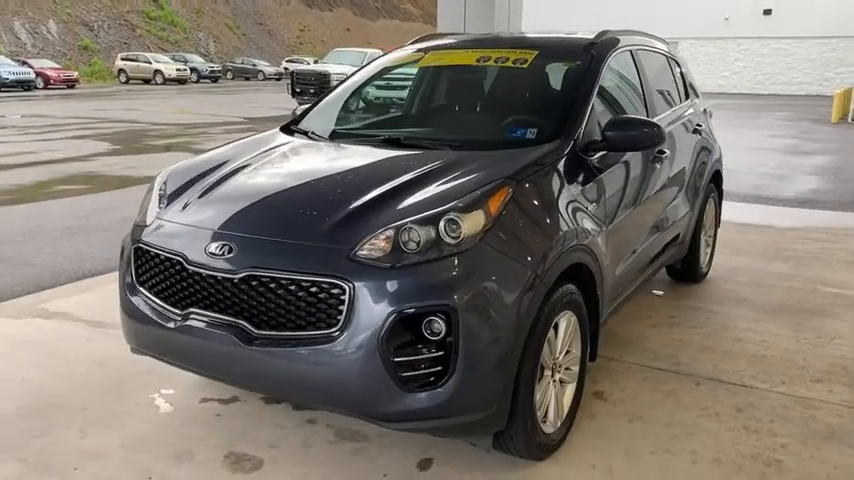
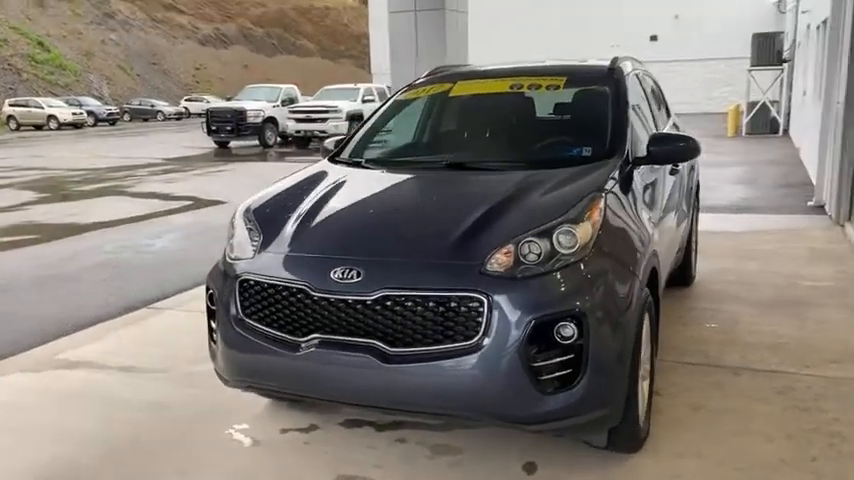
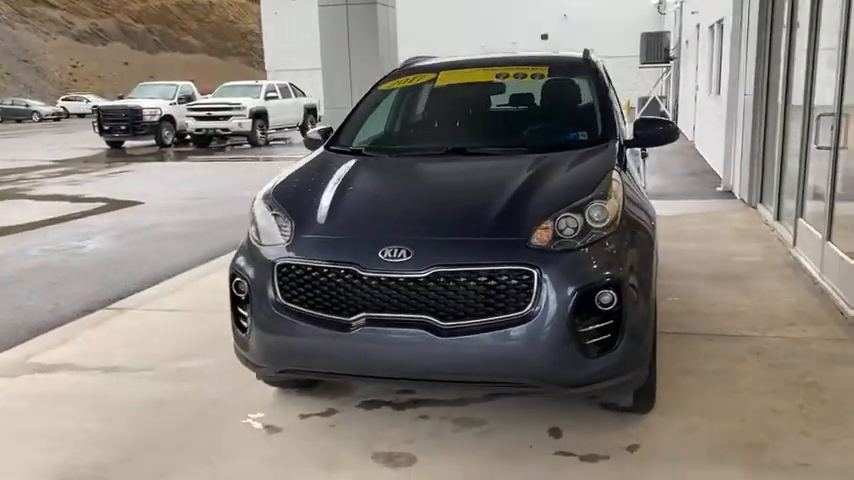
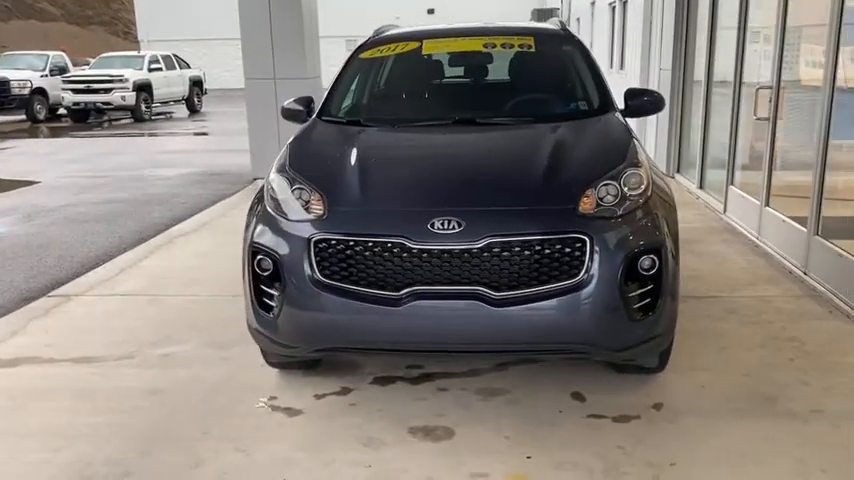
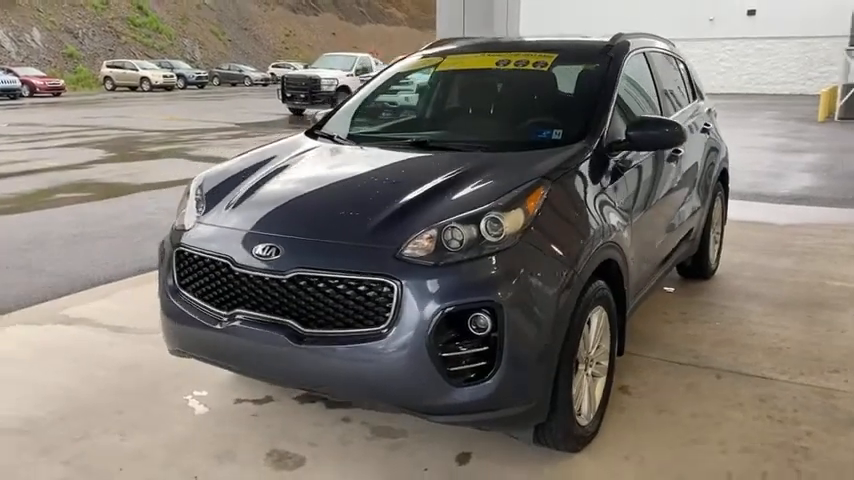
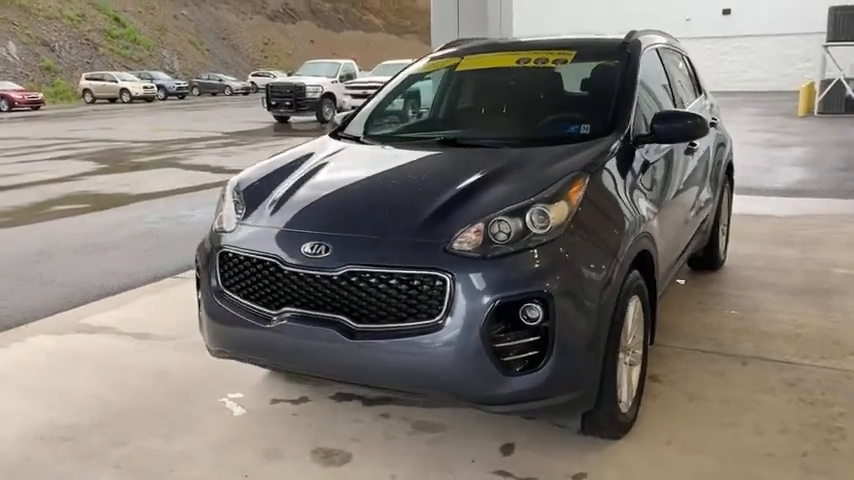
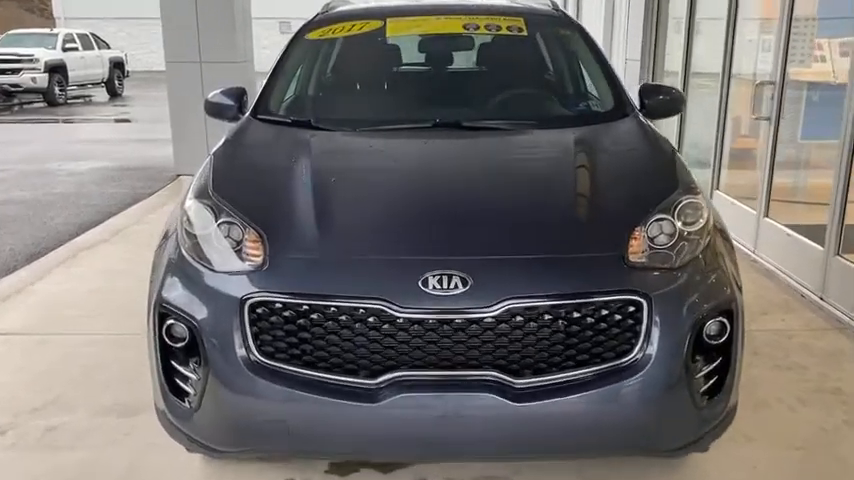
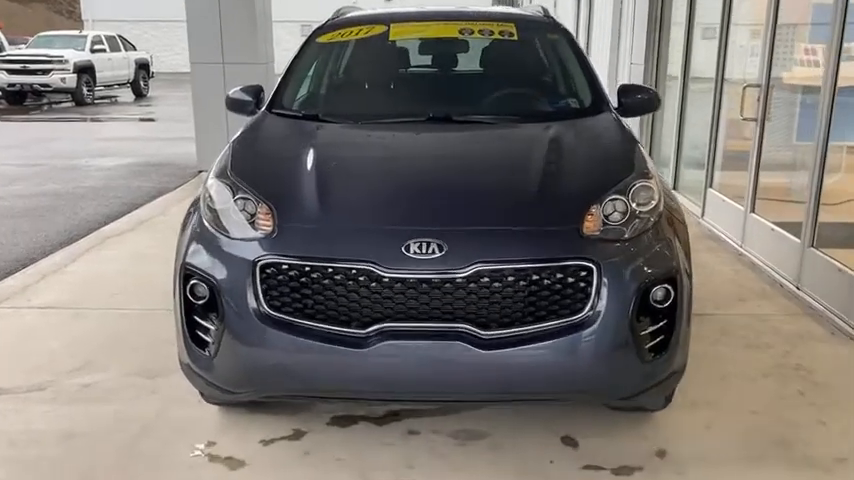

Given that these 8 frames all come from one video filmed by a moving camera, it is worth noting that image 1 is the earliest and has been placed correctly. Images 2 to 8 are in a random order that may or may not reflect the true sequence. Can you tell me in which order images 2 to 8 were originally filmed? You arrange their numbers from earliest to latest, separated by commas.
5, 6, 2, 3, 4, 8, 7
